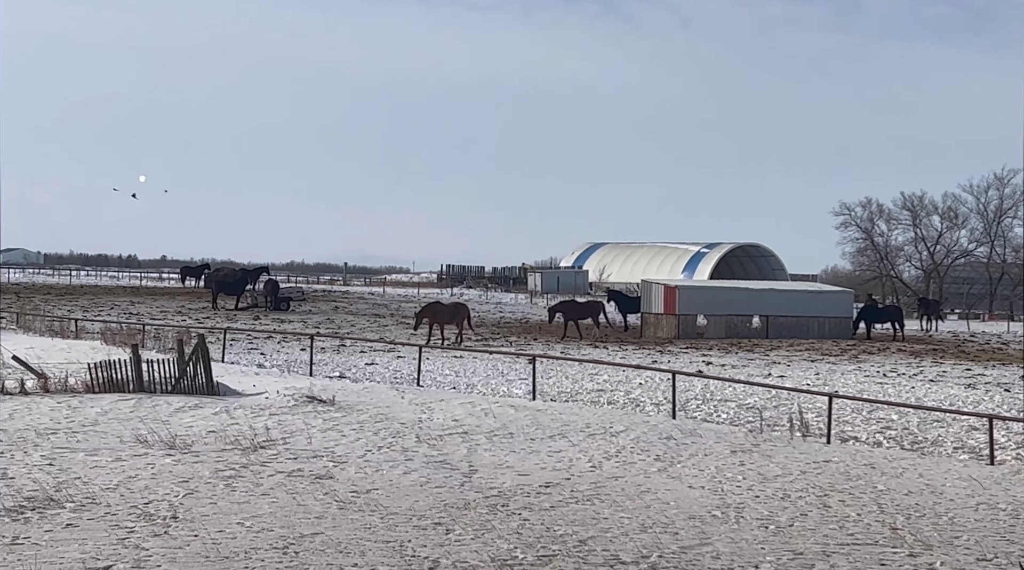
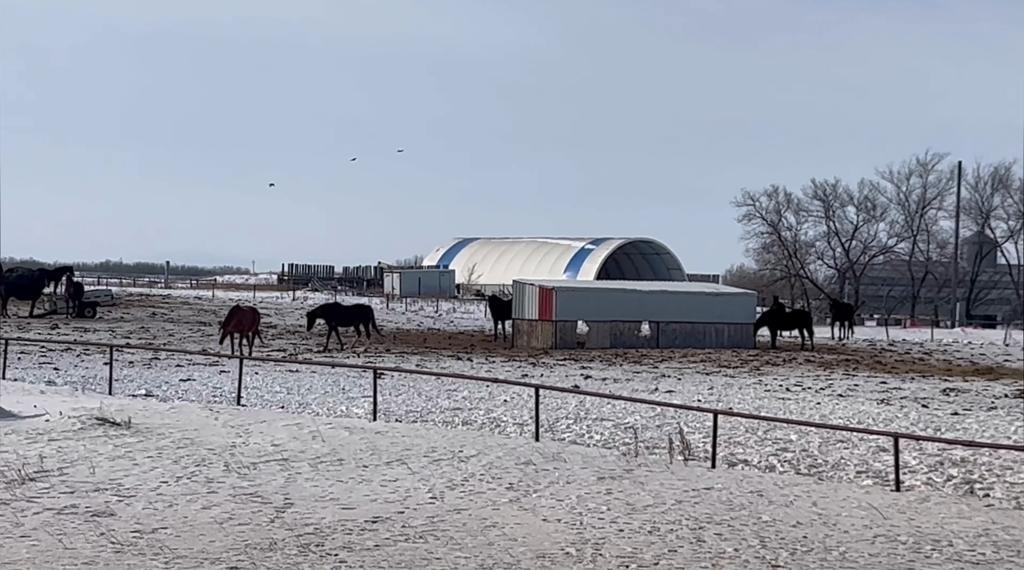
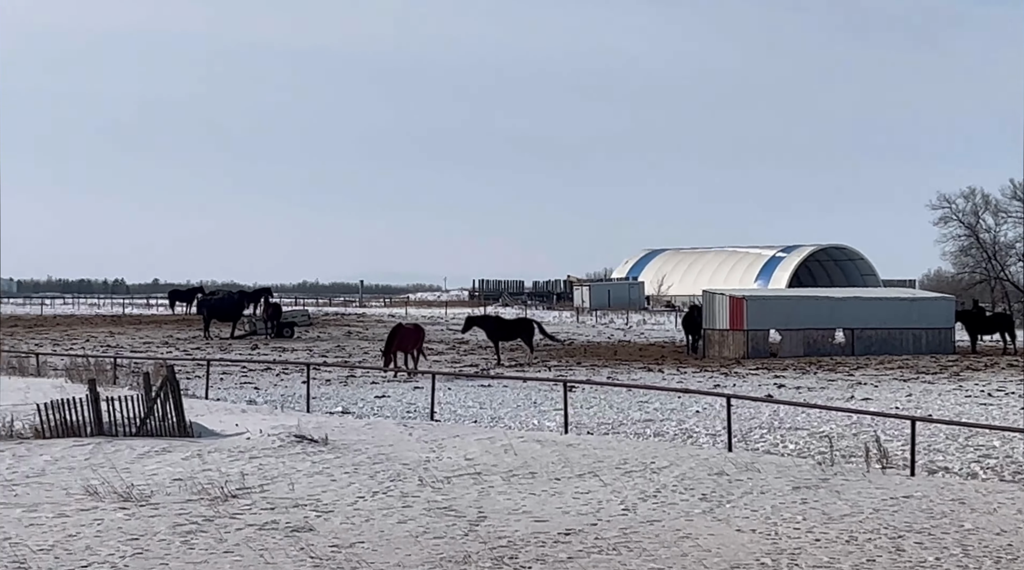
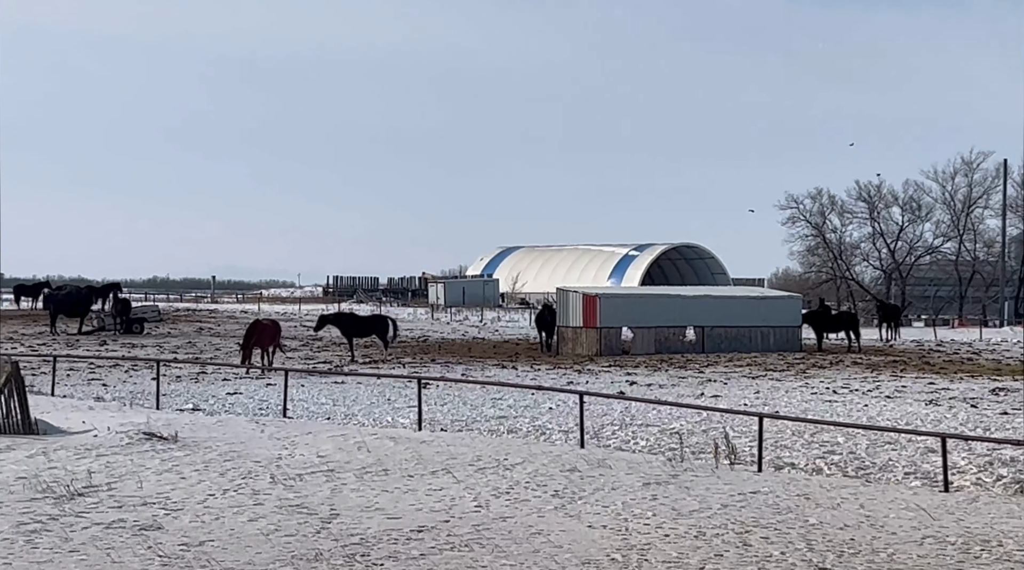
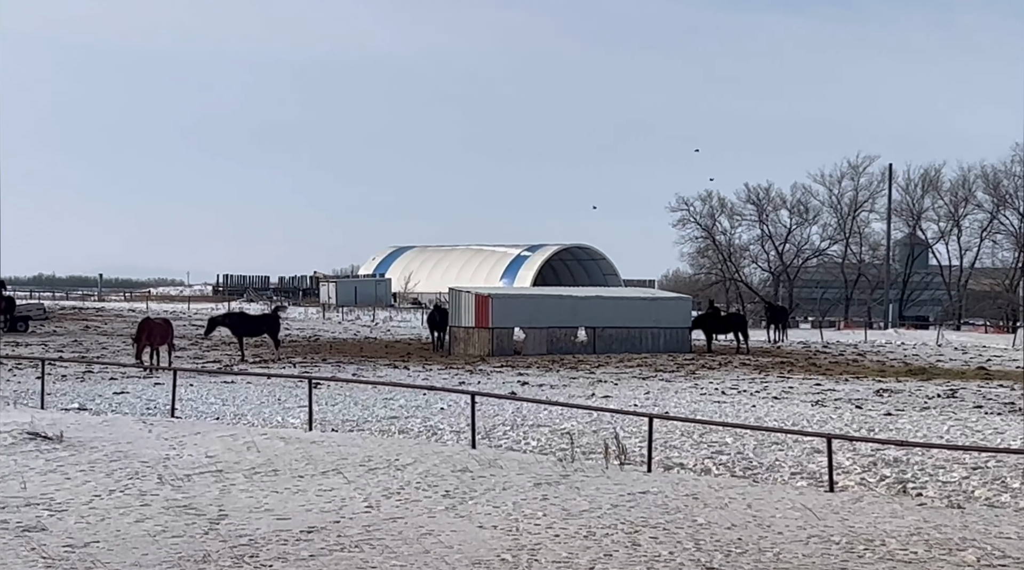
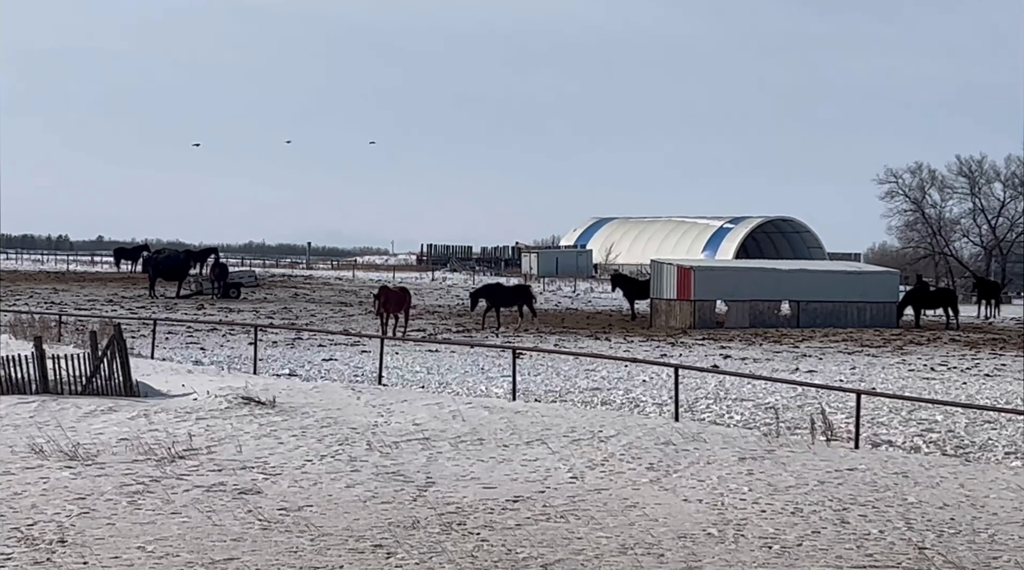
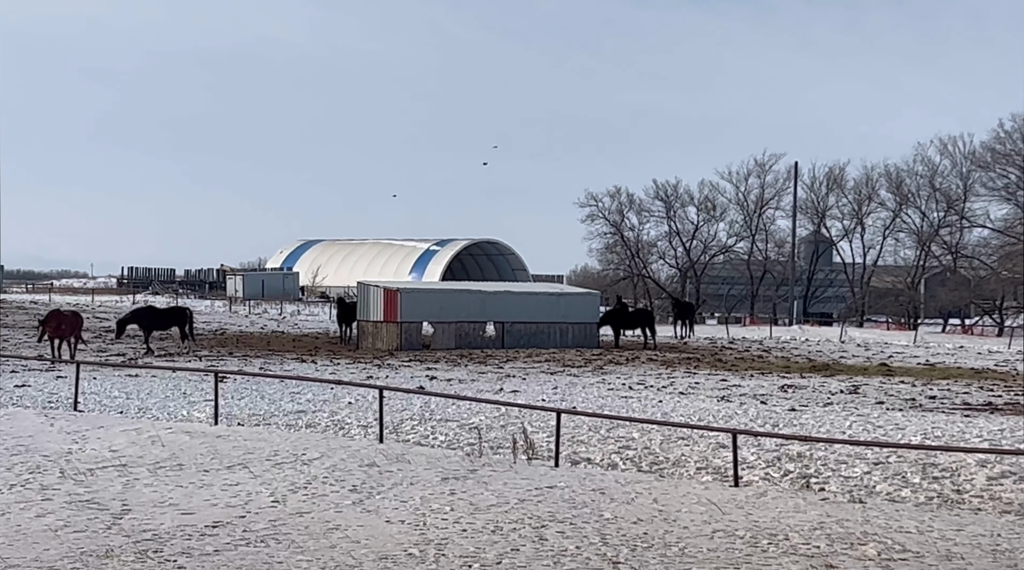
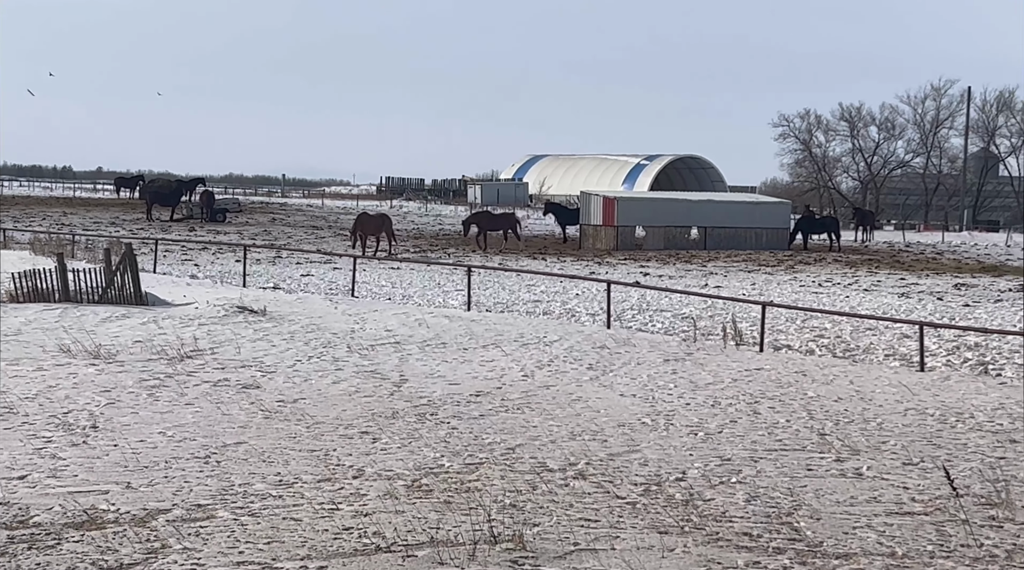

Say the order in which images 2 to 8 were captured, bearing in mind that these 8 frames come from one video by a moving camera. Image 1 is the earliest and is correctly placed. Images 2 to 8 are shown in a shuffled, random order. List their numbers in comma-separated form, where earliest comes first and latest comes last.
8, 6, 2, 7, 5, 4, 3
